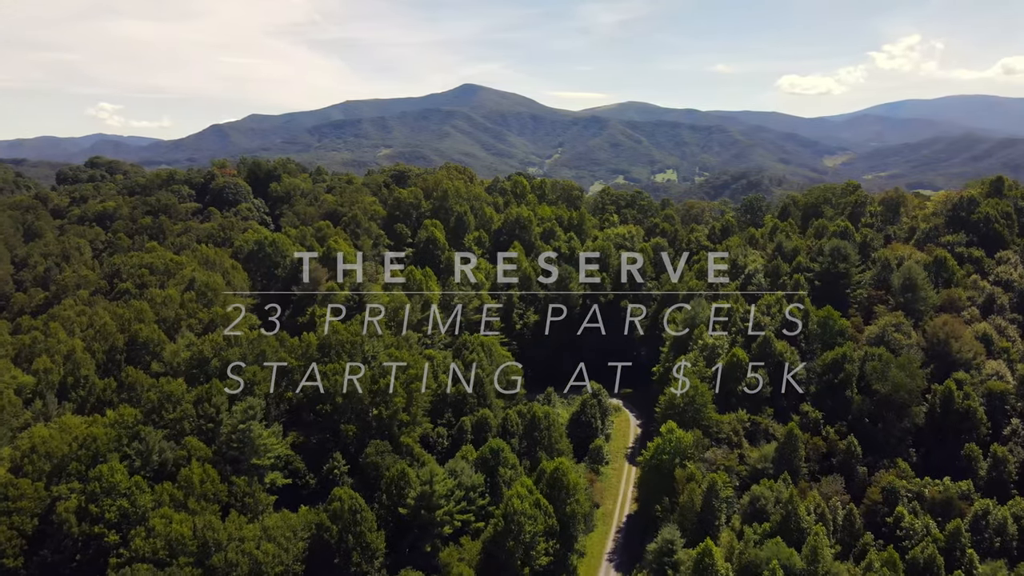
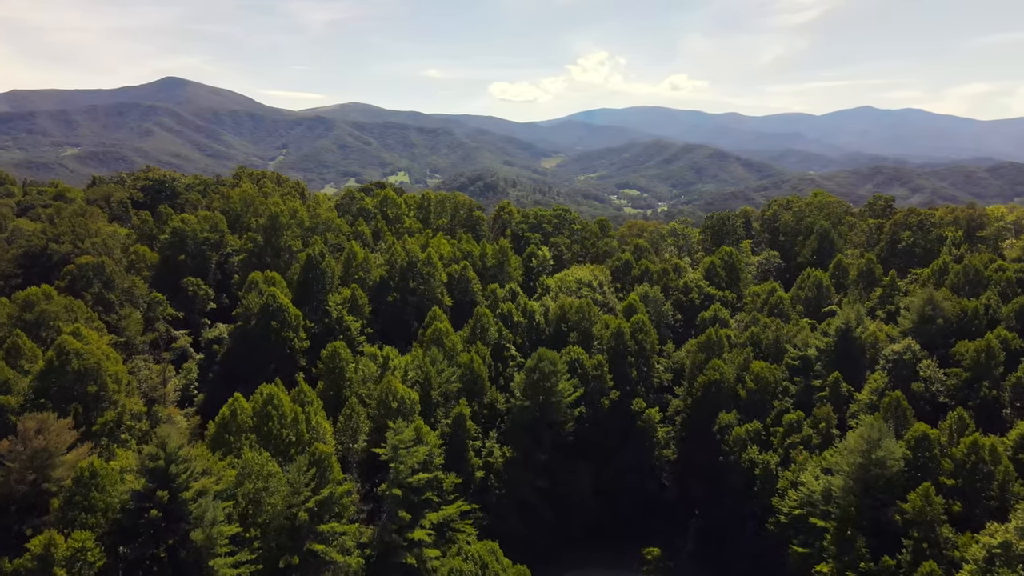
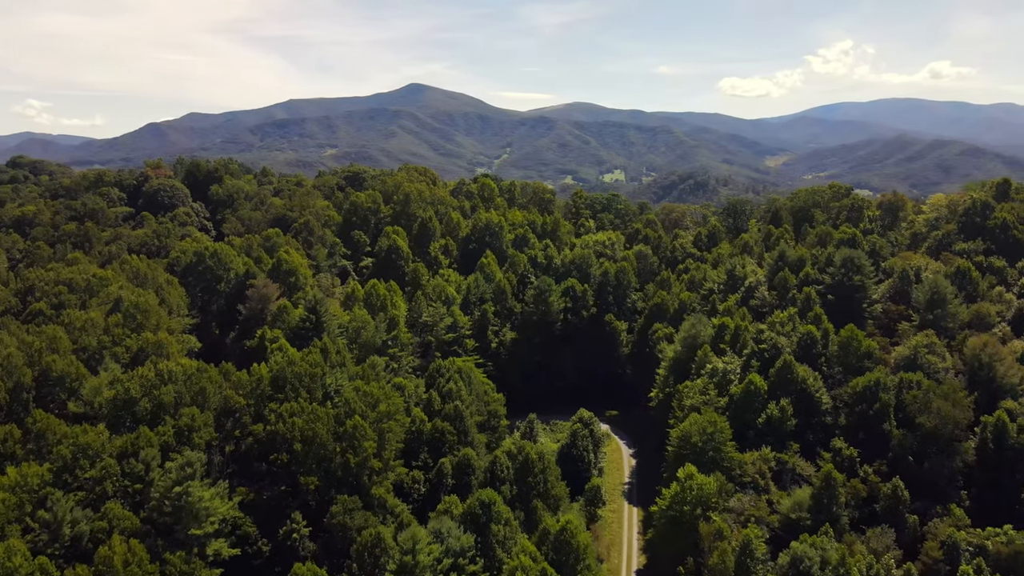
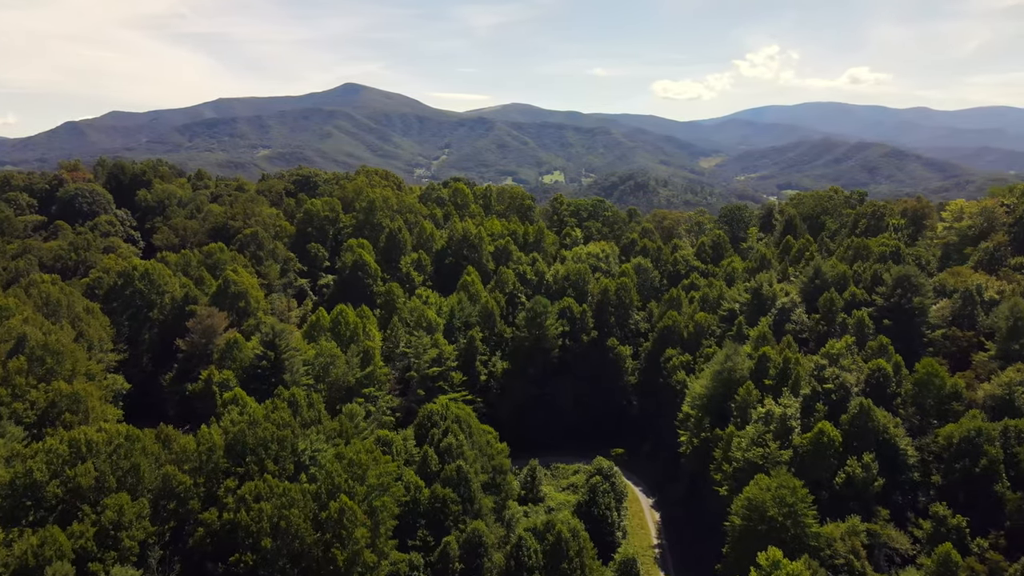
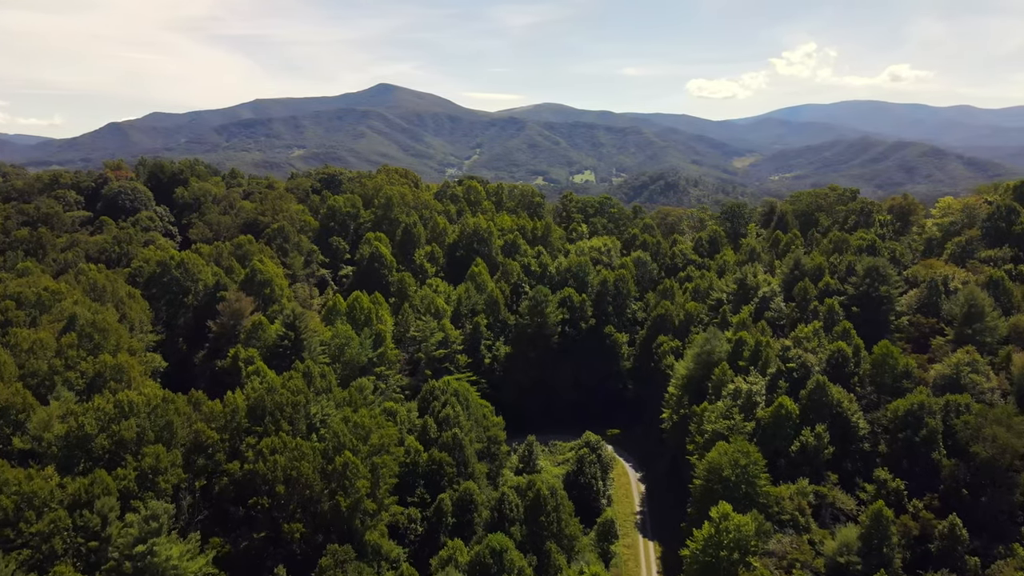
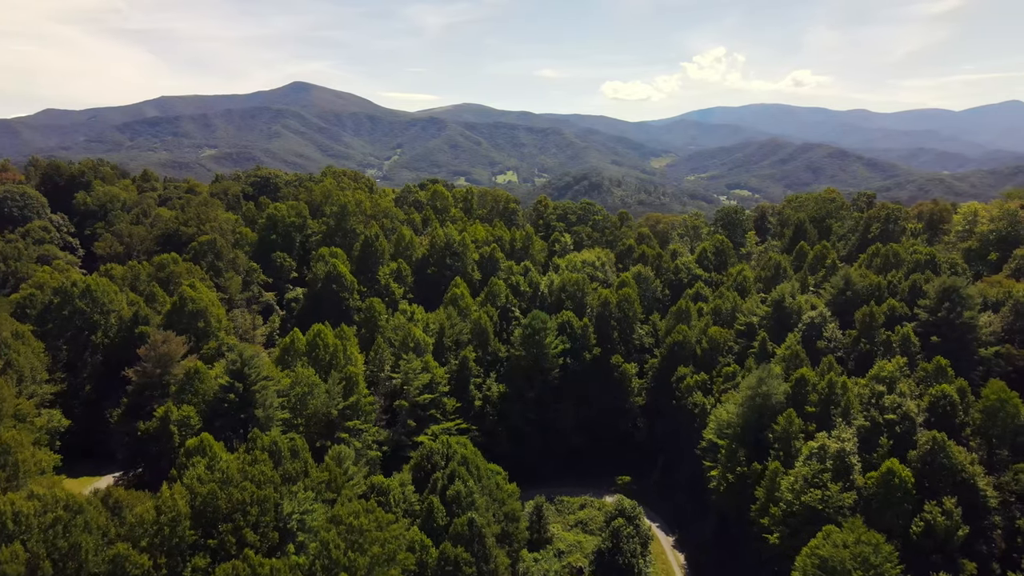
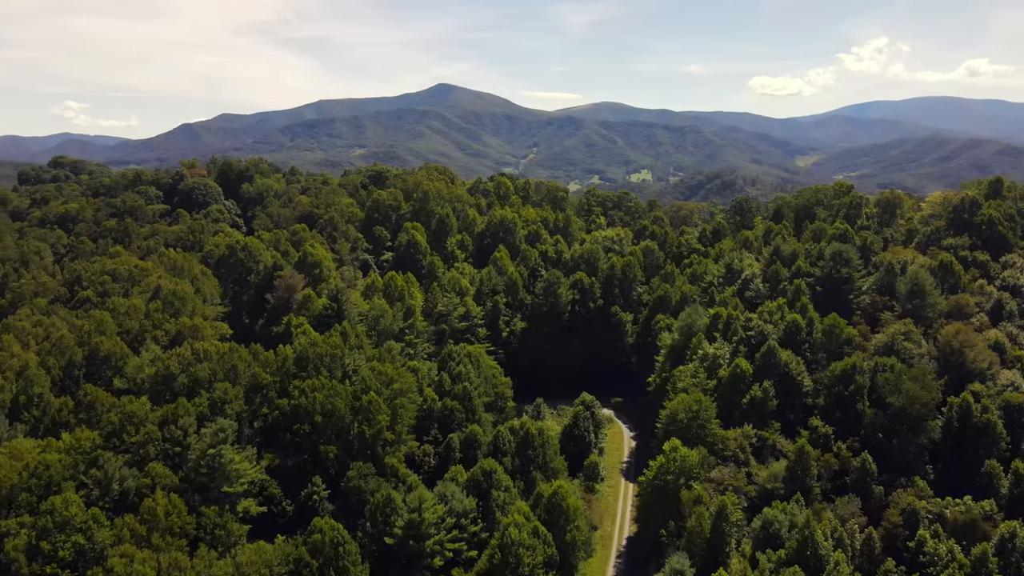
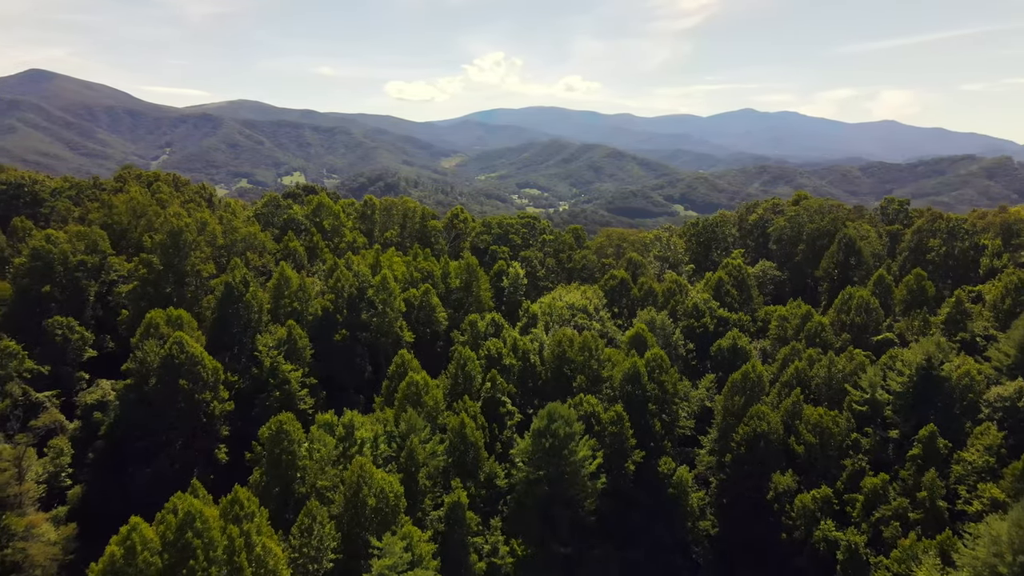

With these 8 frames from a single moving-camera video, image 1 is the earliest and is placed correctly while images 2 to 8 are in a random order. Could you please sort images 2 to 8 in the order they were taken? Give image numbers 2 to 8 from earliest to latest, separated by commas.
7, 3, 5, 4, 6, 2, 8
